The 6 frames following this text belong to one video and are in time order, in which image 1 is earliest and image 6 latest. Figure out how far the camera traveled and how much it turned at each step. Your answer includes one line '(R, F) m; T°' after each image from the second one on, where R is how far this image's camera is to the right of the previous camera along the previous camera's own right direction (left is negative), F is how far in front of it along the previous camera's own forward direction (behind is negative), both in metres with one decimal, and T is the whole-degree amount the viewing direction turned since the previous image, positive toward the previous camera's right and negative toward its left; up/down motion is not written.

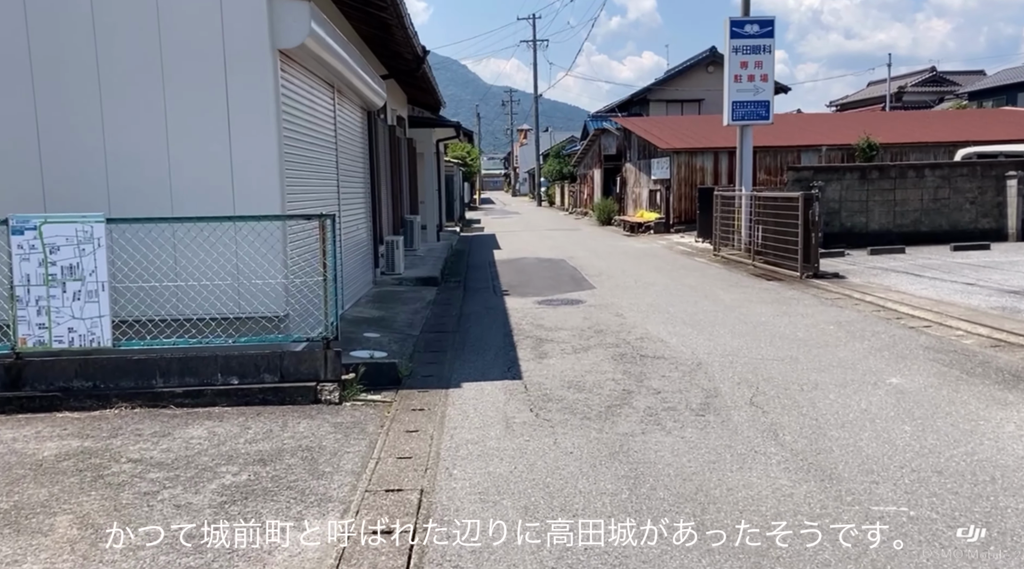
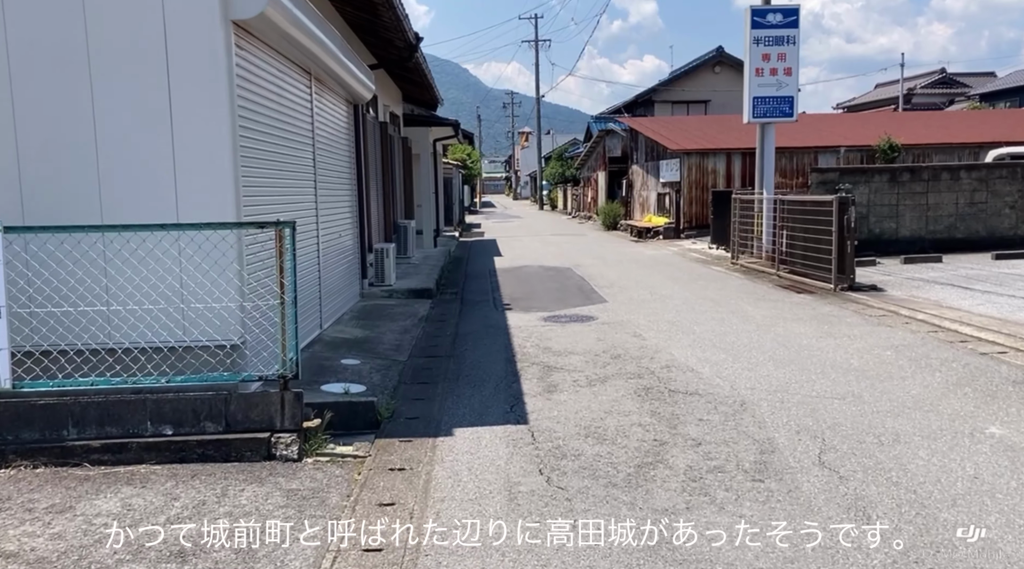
(0.0, +1.2) m; 0°
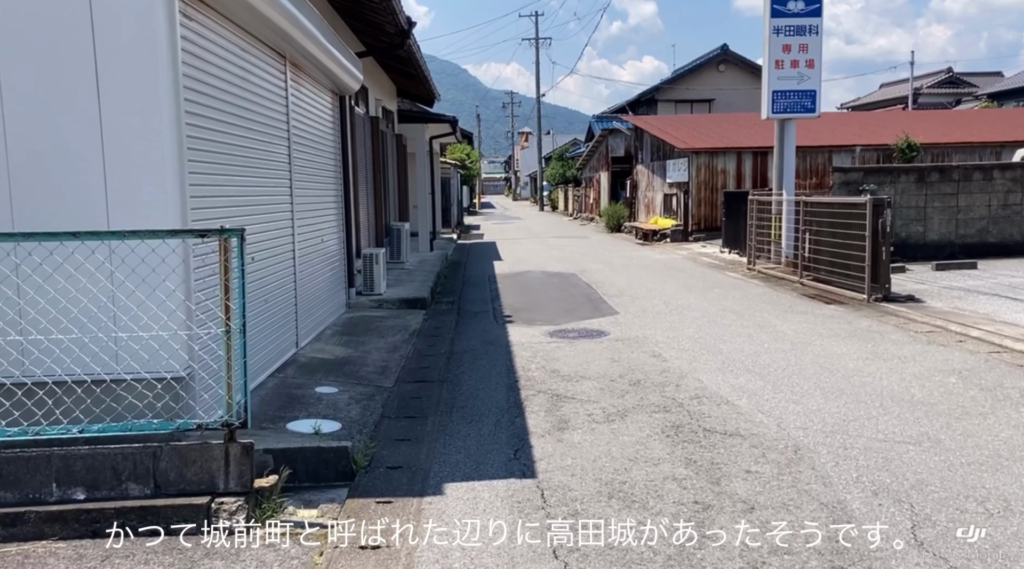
(0.0, +1.0) m; 0°
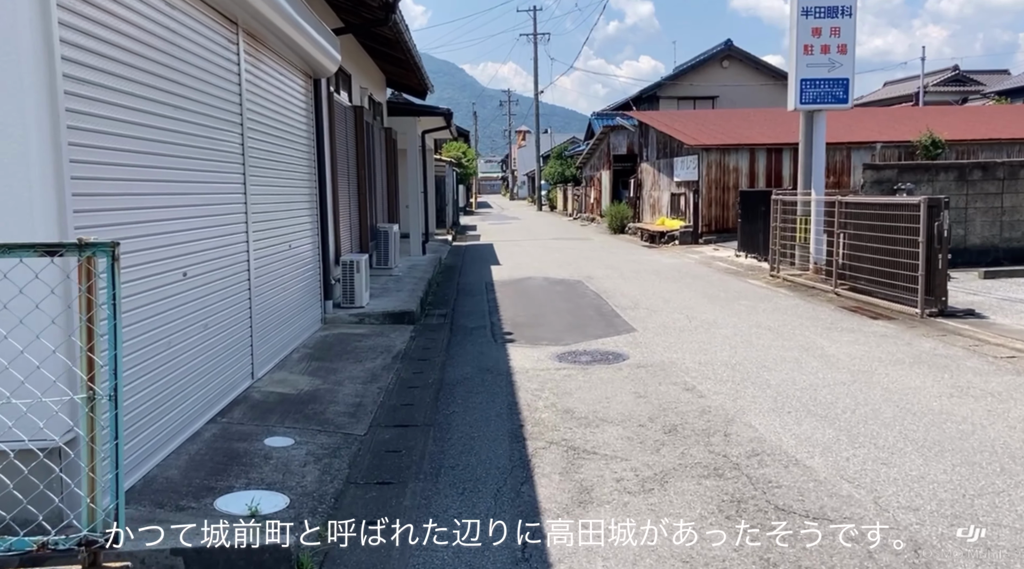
(0.0, +1.3) m; 0°
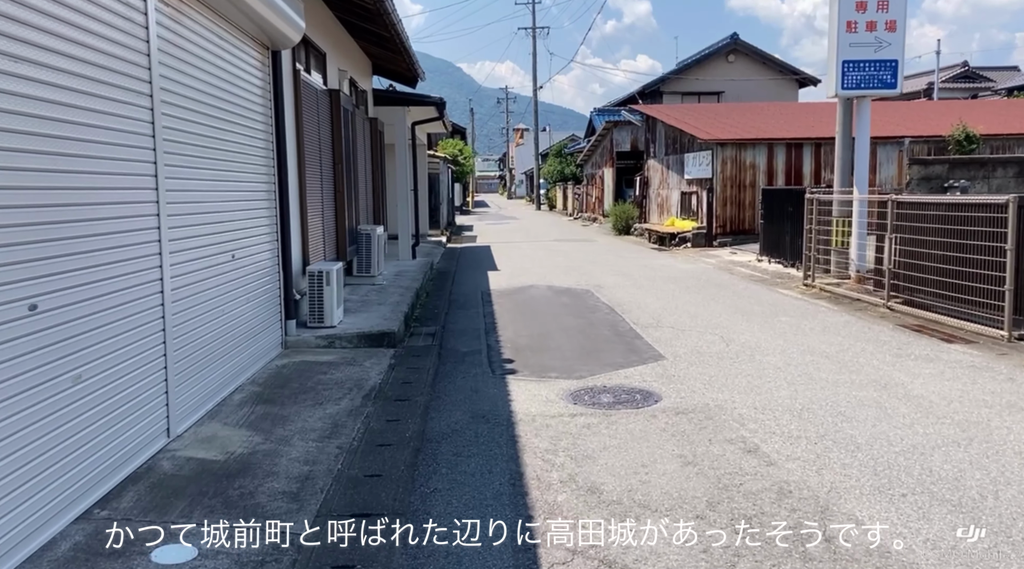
(0.0, +1.5) m; 0°
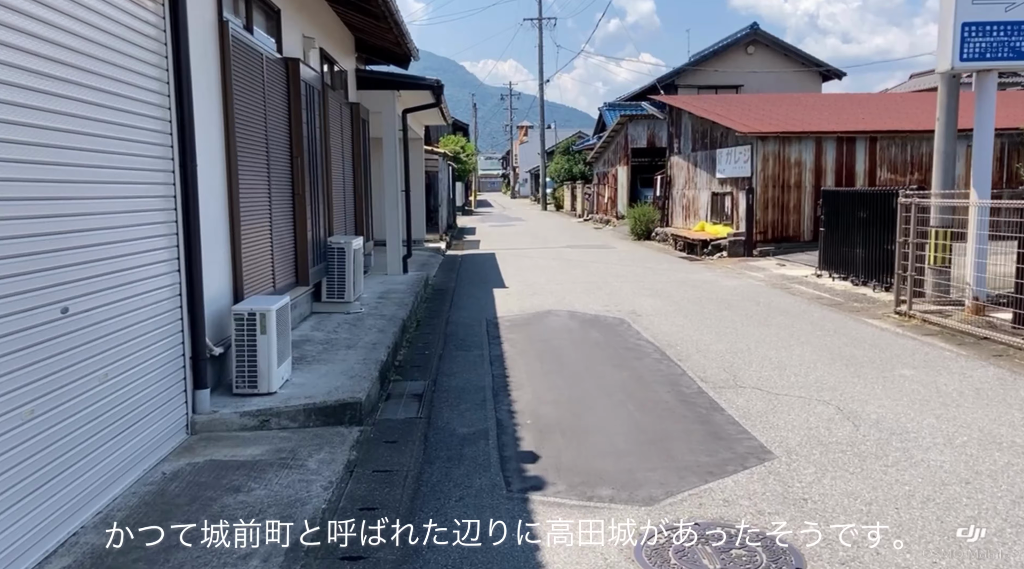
(-0.1, +2.4) m; 0°
